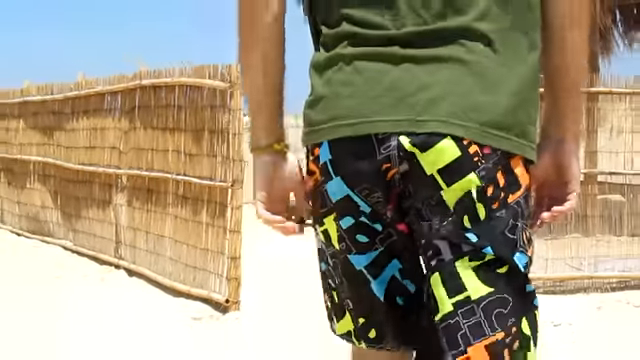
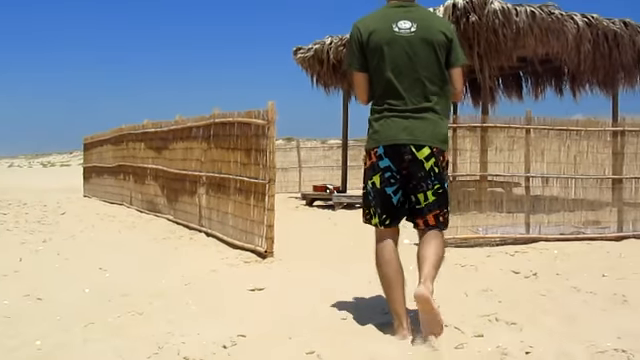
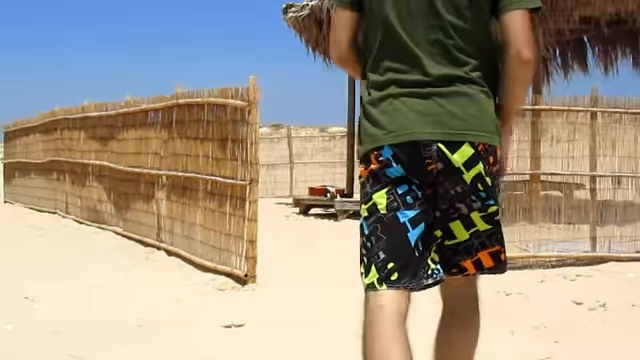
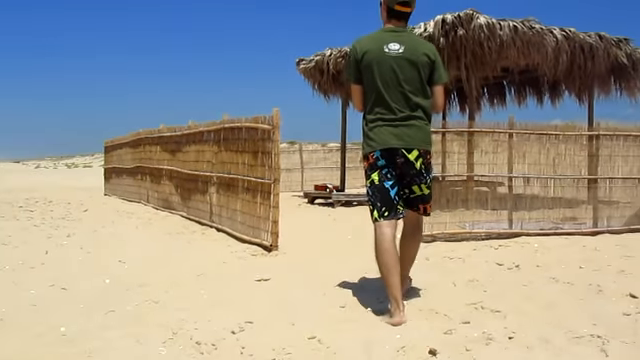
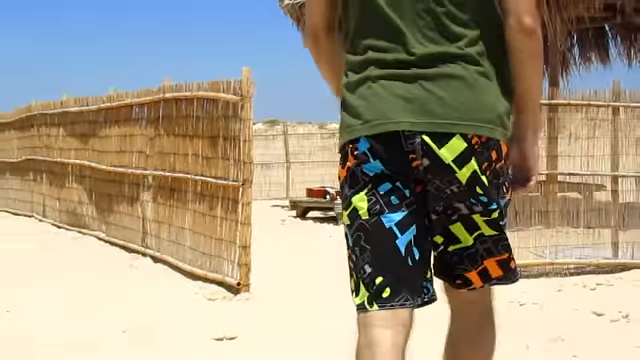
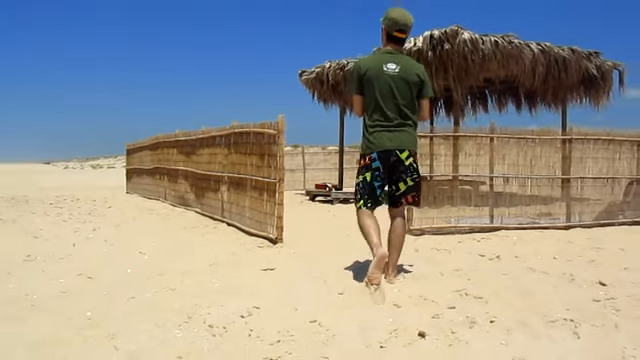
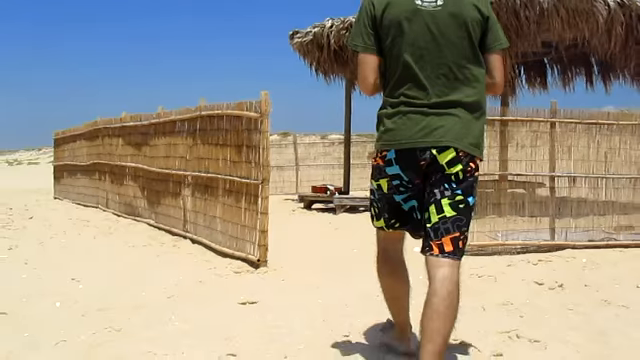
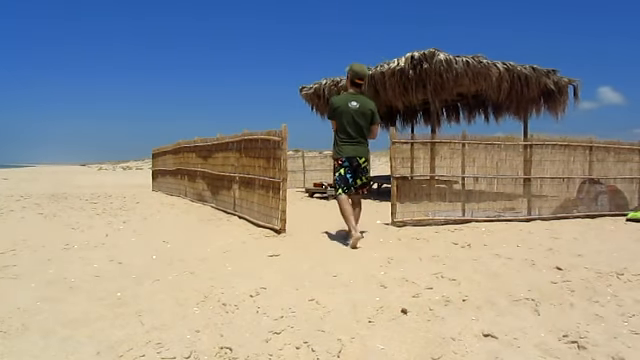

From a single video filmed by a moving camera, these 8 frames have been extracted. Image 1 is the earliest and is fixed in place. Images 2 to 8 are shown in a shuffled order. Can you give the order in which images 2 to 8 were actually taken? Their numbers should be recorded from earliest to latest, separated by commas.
5, 3, 7, 2, 4, 6, 8
